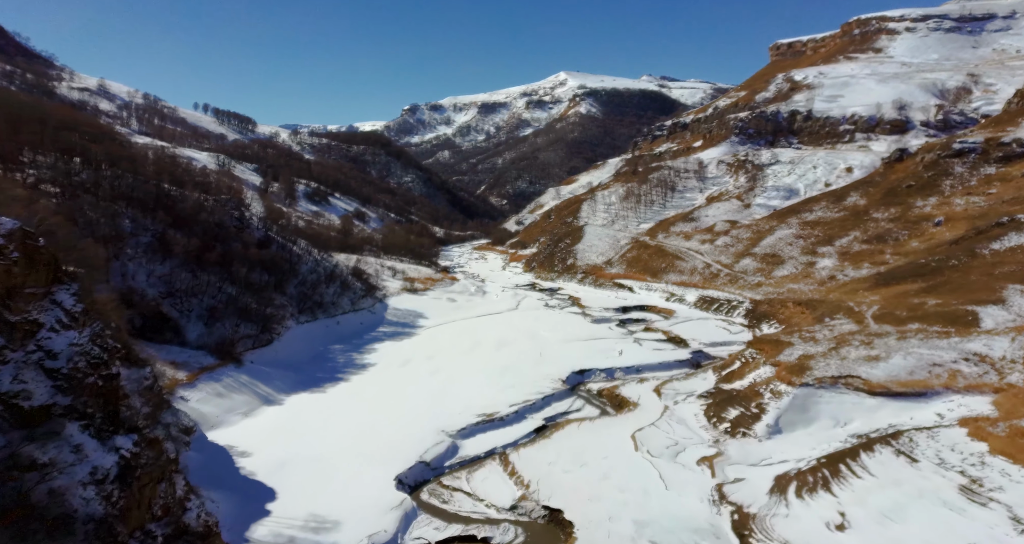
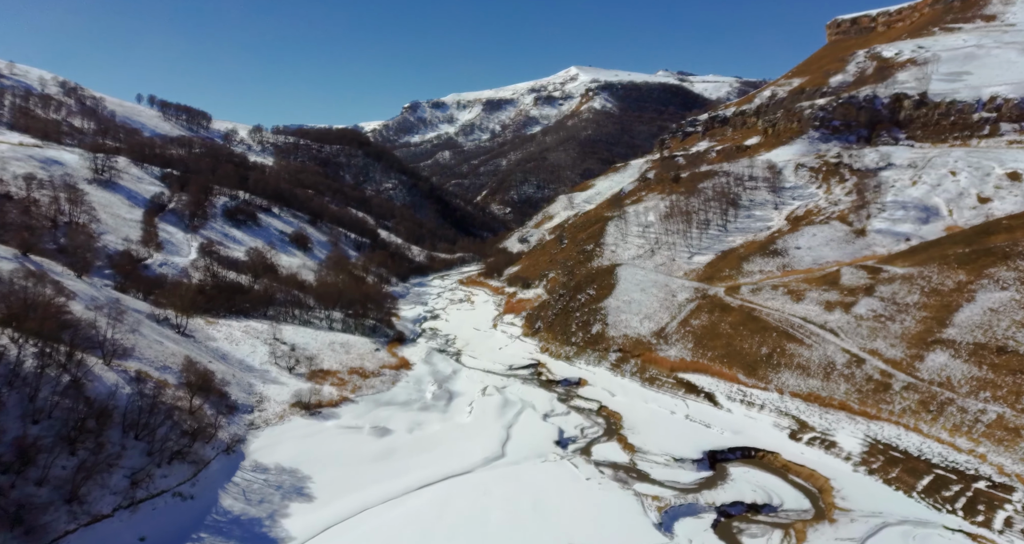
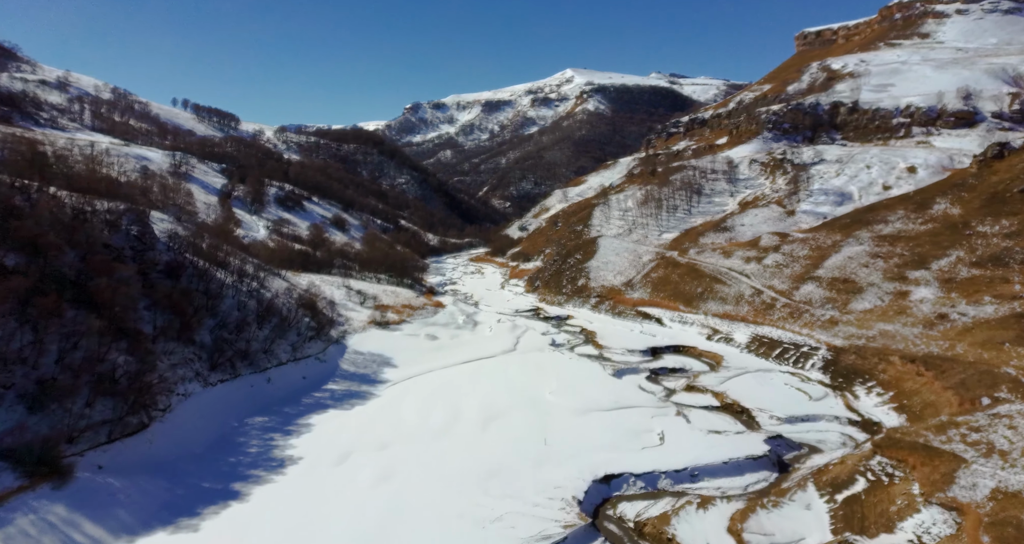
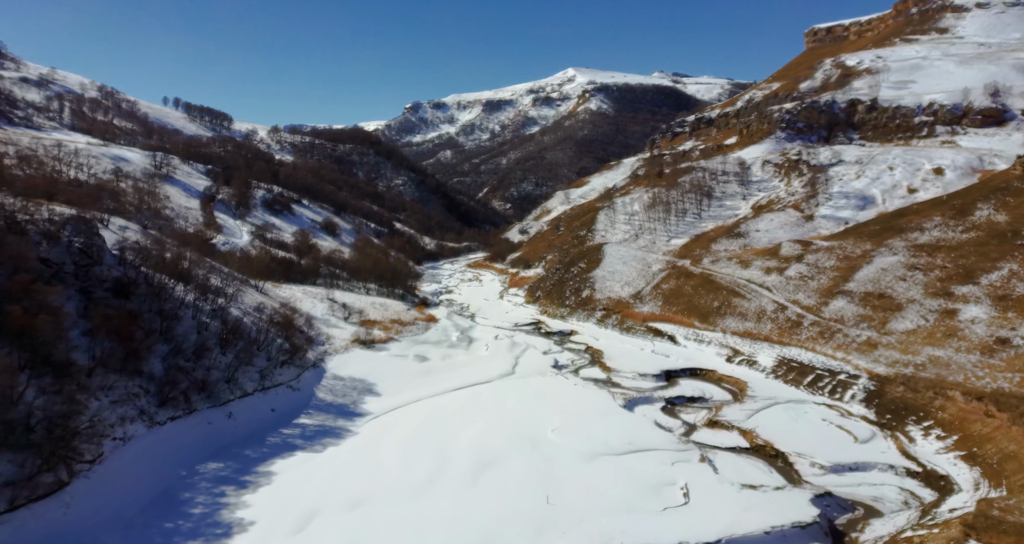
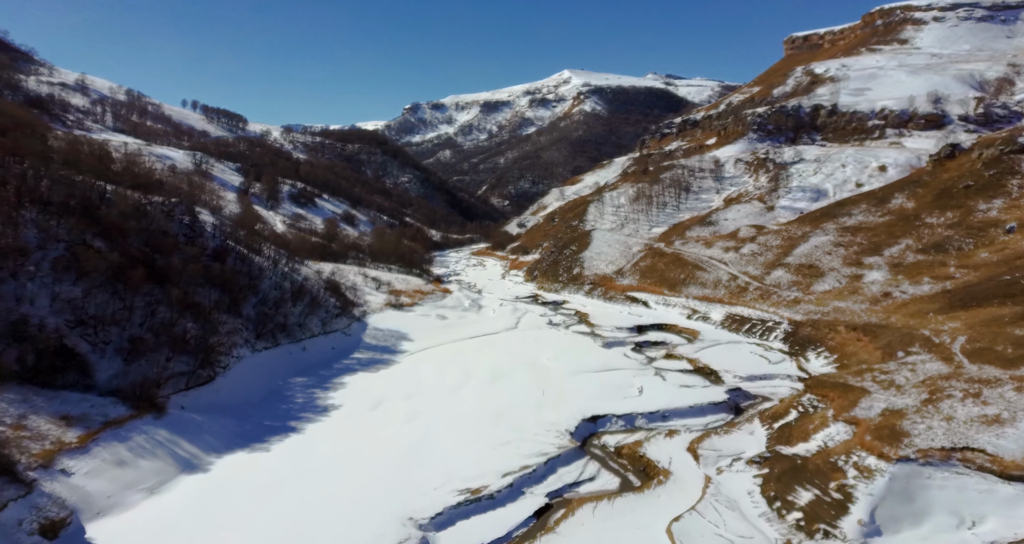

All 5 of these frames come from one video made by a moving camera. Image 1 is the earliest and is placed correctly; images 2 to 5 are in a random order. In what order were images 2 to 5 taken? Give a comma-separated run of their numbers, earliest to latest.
5, 3, 4, 2
